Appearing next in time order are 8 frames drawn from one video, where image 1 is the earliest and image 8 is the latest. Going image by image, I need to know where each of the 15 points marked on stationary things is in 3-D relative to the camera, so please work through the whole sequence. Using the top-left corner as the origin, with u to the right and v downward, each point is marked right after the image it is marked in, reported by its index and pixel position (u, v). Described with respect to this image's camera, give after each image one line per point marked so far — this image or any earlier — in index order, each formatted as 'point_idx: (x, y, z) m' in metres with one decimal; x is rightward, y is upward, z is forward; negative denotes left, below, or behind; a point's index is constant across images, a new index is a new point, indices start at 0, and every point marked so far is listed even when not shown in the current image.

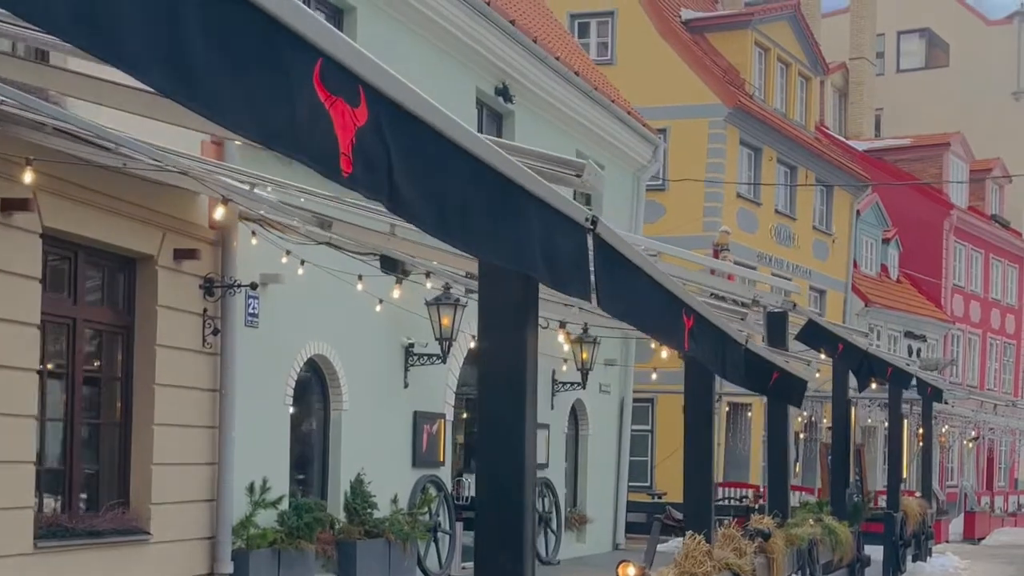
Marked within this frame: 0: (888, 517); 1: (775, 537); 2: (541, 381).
0: (+3.8, -2.3, +15.1) m
1: (+1.5, -1.5, +9.0) m
2: (+0.3, -1.0, +17.2) m
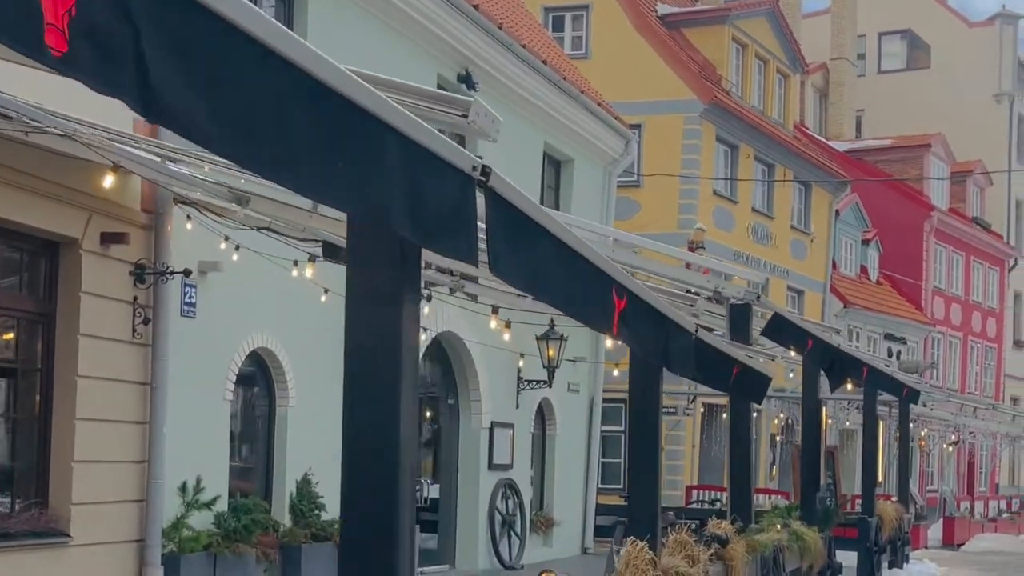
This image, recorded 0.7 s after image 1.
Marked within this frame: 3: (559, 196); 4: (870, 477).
0: (+3.4, -2.2, +14.5) m
1: (+1.2, -1.4, +8.4) m
2: (-0.1, -1.0, +16.6) m
3: (+0.6, +1.1, +18.4) m
4: (+3.6, -1.9, +15.2) m
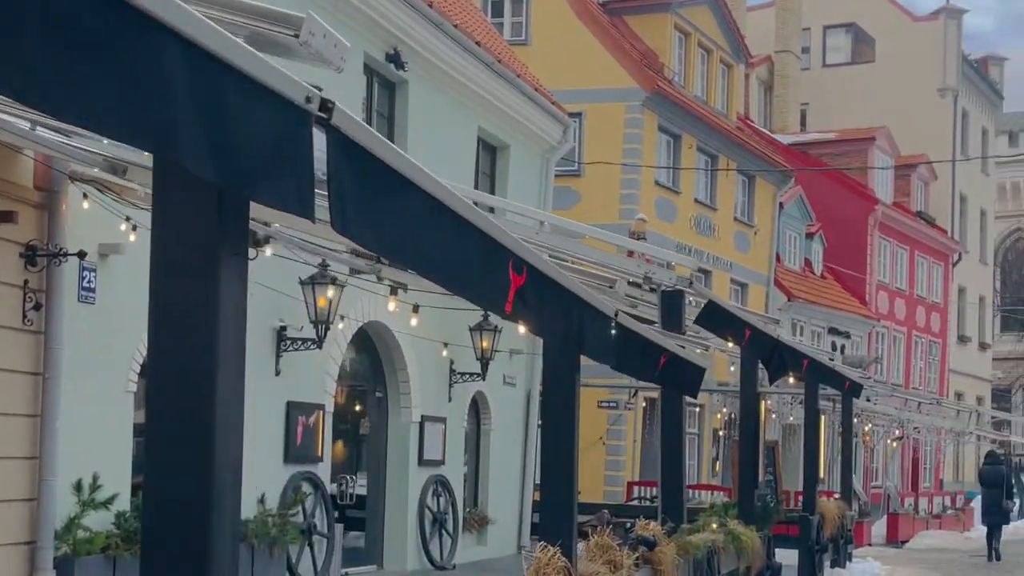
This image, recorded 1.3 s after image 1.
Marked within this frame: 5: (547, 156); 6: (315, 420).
0: (+2.7, -2.1, +14.1) m
1: (+0.8, -1.3, +7.8) m
2: (-0.8, -0.9, +16.0) m
3: (-0.2, +1.2, +17.9) m
4: (+2.9, -1.8, +14.7) m
5: (+0.4, +1.7, +19.1) m
6: (-1.7, -1.1, +13.1) m
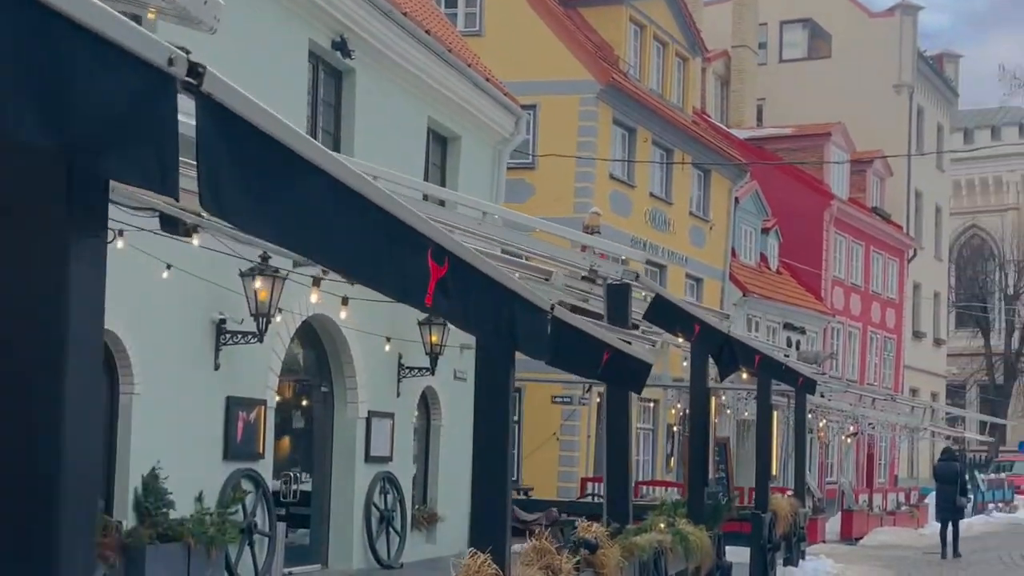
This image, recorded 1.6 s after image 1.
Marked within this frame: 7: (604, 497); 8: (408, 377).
0: (+2.2, -2.1, +13.8) m
1: (+0.5, -1.3, +7.6) m
2: (-1.3, -0.8, +15.7) m
3: (-0.8, +1.3, +17.5) m
4: (+2.4, -1.7, +14.5) m
5: (-0.2, +1.7, +18.9) m
6: (-2.1, -1.1, +12.7) m
7: (+0.6, -1.3, +9.2) m
8: (-1.1, -0.9, +16.1) m
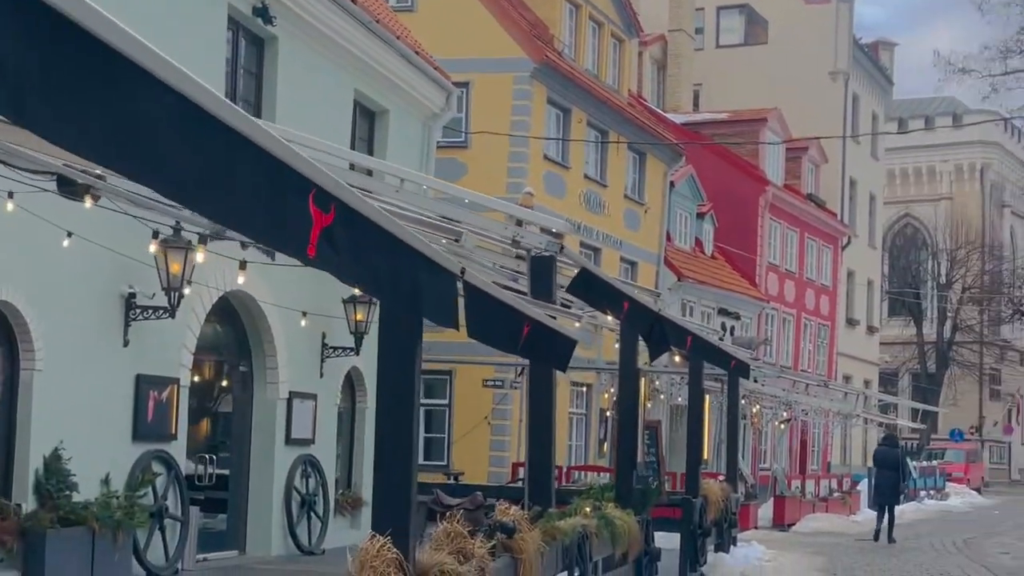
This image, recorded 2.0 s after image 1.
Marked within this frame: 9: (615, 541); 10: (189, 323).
0: (+1.5, -1.9, +13.5) m
1: (+0.1, -1.2, +7.2) m
2: (-2.1, -0.6, +15.2) m
3: (-1.6, +1.5, +17.1) m
4: (+1.7, -1.6, +14.2) m
5: (-1.0, +2.0, +18.4) m
6: (-2.7, -0.9, +12.2) m
7: (+0.1, -1.1, +8.8) m
8: (-1.9, -0.7, +15.7) m
9: (+0.6, -1.6, +9.6) m
10: (-2.7, -0.3, +12.6) m
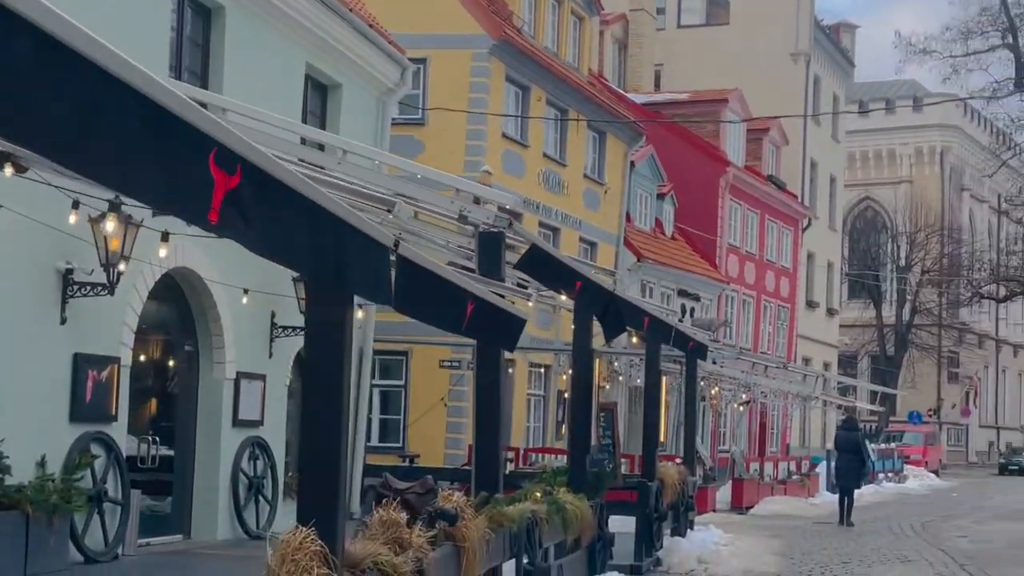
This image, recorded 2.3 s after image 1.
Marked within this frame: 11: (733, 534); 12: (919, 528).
0: (+1.1, -1.7, +13.2) m
1: (-0.2, -1.0, +6.9) m
2: (-2.5, -0.4, +14.8) m
3: (-2.1, +1.8, +16.7) m
4: (+1.3, -1.4, +13.9) m
5: (-1.5, +2.2, +18.0) m
6: (-3.1, -0.7, +11.8) m
7: (-0.2, -1.0, +8.4) m
8: (-2.3, -0.5, +15.3) m
9: (+0.3, -1.5, +9.3) m
10: (-3.1, -0.1, +12.2) m
11: (+2.5, -2.8, +17.2) m
12: (+5.3, -3.1, +19.9) m
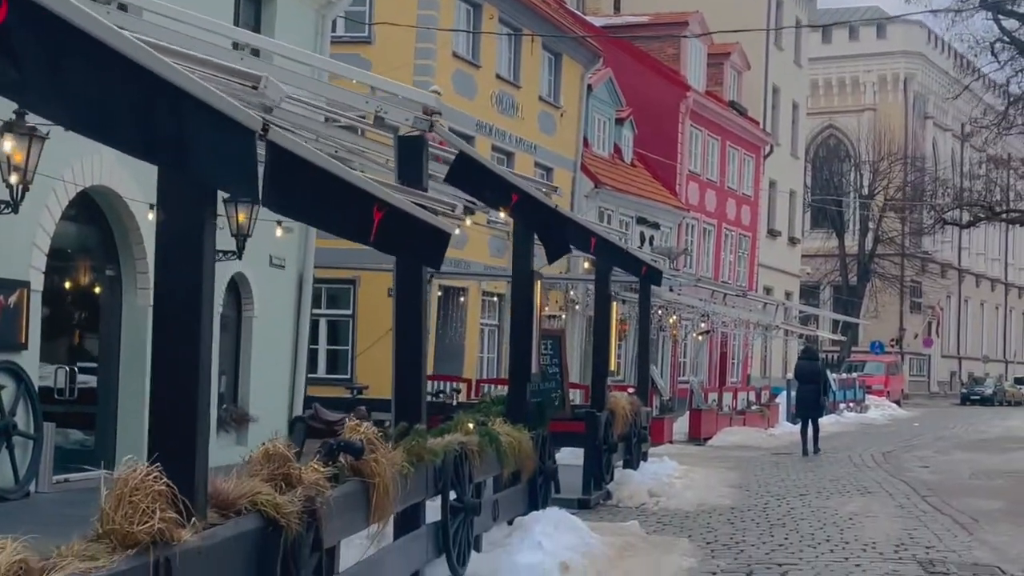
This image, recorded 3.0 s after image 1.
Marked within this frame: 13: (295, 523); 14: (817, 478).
0: (+0.7, -1.1, +12.6) m
1: (-0.5, -0.7, +6.1) m
2: (-3.0, +0.4, +14.0) m
3: (-2.6, +2.6, +15.8) m
4: (+0.8, -0.7, +13.2) m
5: (-2.1, +3.1, +17.1) m
6: (-3.6, -0.1, +11.0) m
7: (-0.6, -0.5, +7.7) m
8: (-2.9, +0.2, +14.5) m
9: (-0.1, -1.0, +8.6) m
10: (-3.5, +0.5, +11.4) m
11: (+1.9, -1.9, +16.6) m
12: (+4.7, -2.2, +19.4) m
13: (-0.7, -0.7, +4.6) m
14: (+3.1, -1.9, +15.3) m
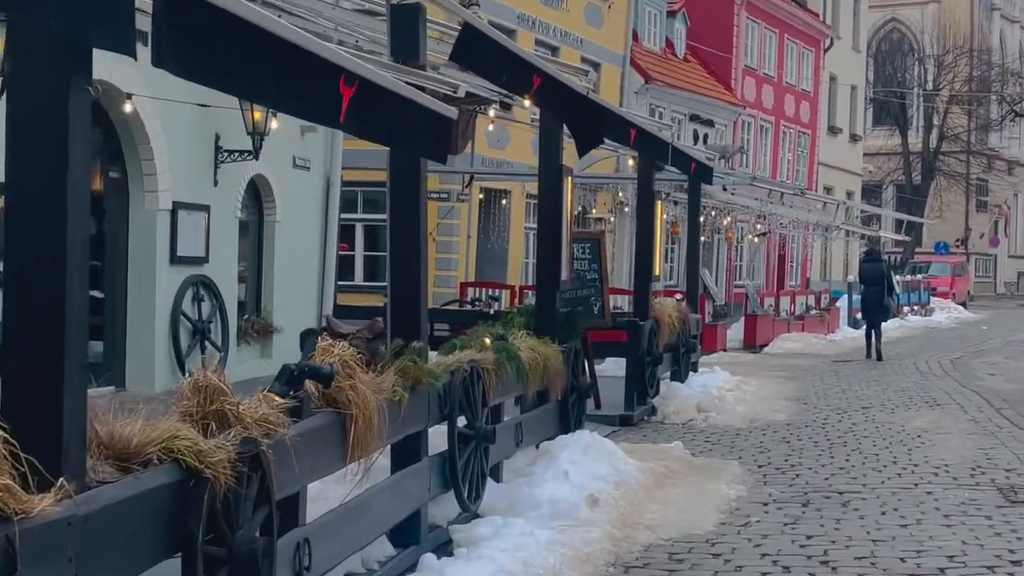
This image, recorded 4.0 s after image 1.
0: (+0.9, -0.3, +11.5) m
1: (-0.5, -0.3, +5.2) m
2: (-2.7, +1.2, +13.1) m
3: (-2.3, +3.5, +14.6) m
4: (+1.1, +0.1, +12.2) m
5: (-1.7, +4.1, +15.9) m
6: (-3.4, +0.5, +10.1) m
7: (-0.5, -0.1, +6.7) m
8: (-2.5, +1.1, +13.5) m
9: (+0.1, -0.4, +7.6) m
10: (-3.3, +1.2, +10.4) m
11: (+2.4, -0.9, +15.6) m
12: (+5.2, -0.9, +18.3) m
13: (-0.7, -0.5, +3.7) m
14: (+3.5, -0.9, +14.2) m
